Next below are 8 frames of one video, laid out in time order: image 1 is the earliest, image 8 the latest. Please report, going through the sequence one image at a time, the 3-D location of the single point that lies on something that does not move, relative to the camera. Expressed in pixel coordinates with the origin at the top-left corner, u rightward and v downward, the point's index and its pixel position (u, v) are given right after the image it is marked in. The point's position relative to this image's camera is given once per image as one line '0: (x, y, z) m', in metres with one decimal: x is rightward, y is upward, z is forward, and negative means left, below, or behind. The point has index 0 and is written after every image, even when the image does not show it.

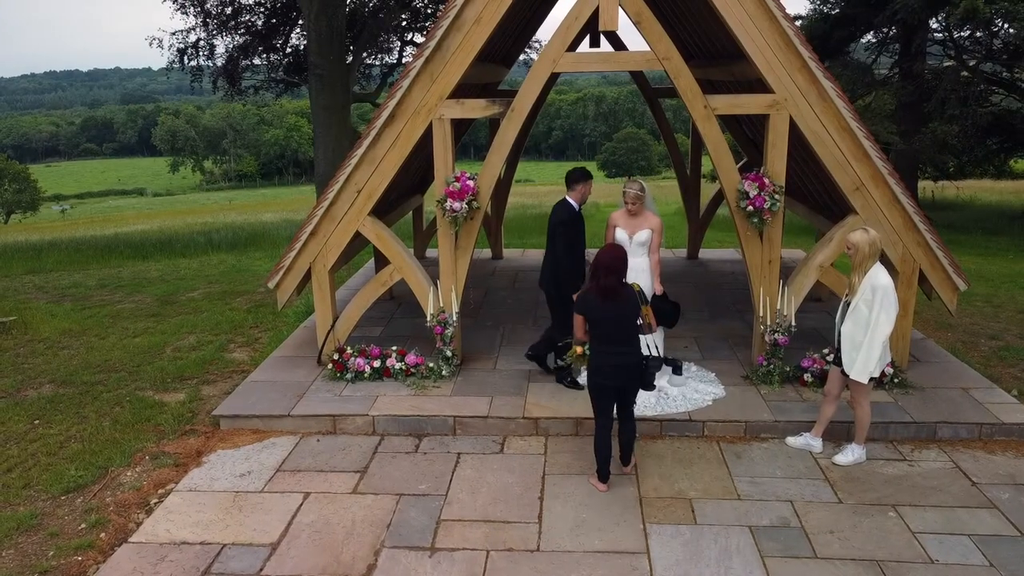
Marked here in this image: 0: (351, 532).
0: (-0.7, -1.1, +3.6) m
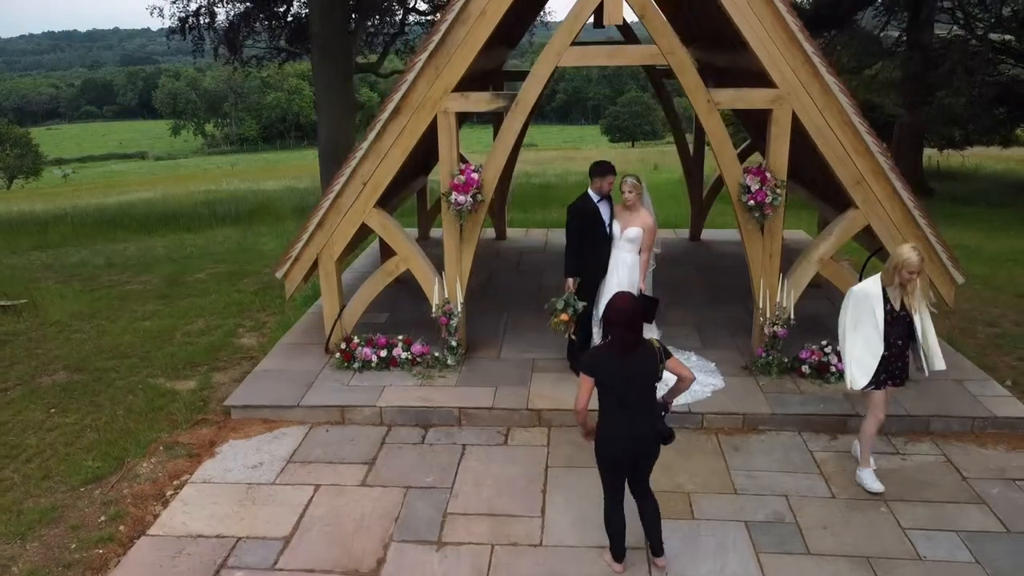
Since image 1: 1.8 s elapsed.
0: (-0.7, -1.1, +3.8) m
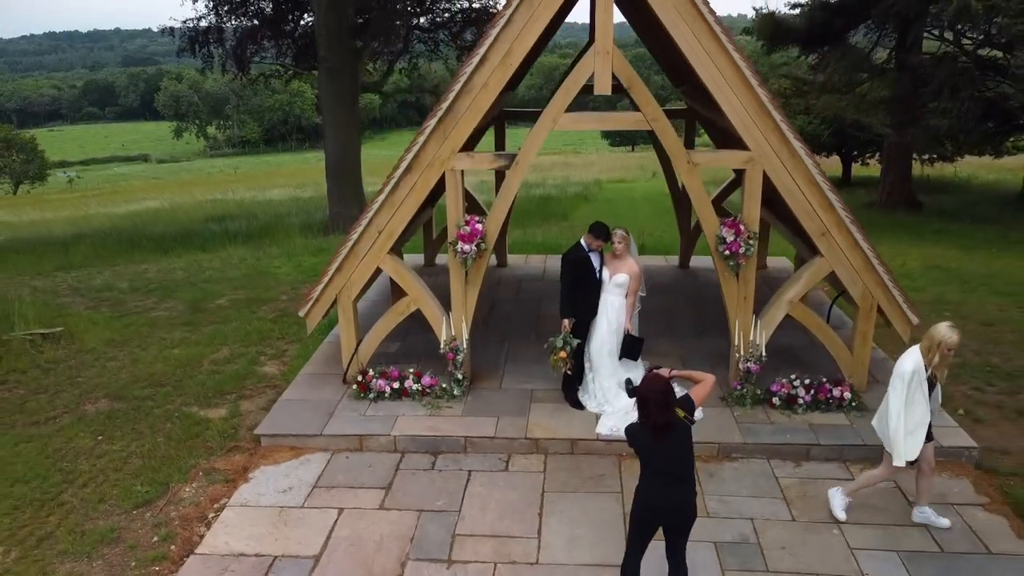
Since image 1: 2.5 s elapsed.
0: (-0.7, -1.4, +4.3) m
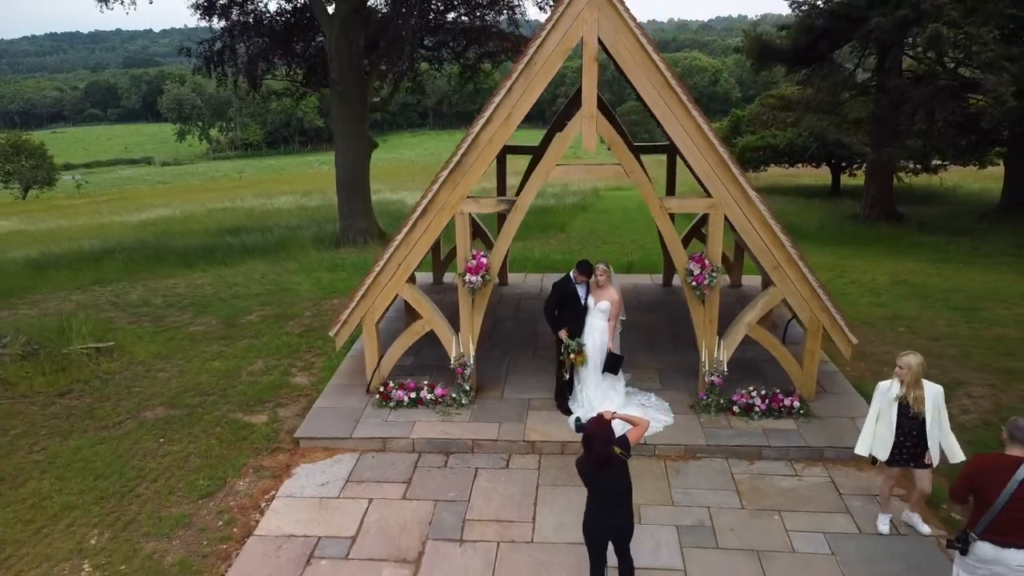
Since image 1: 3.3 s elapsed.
0: (-0.7, -1.6, +5.3) m
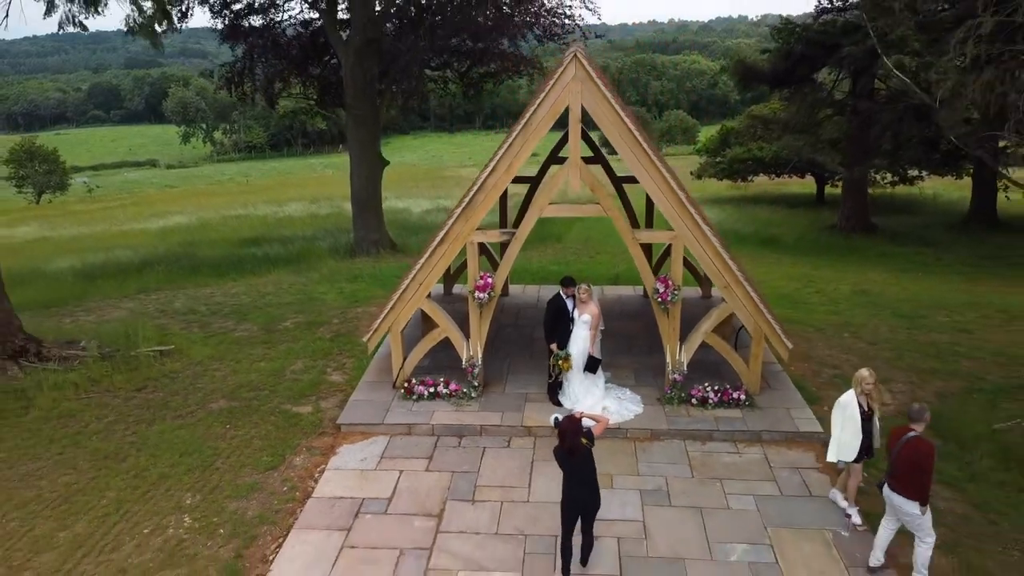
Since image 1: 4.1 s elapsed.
0: (-0.7, -1.7, +6.8) m
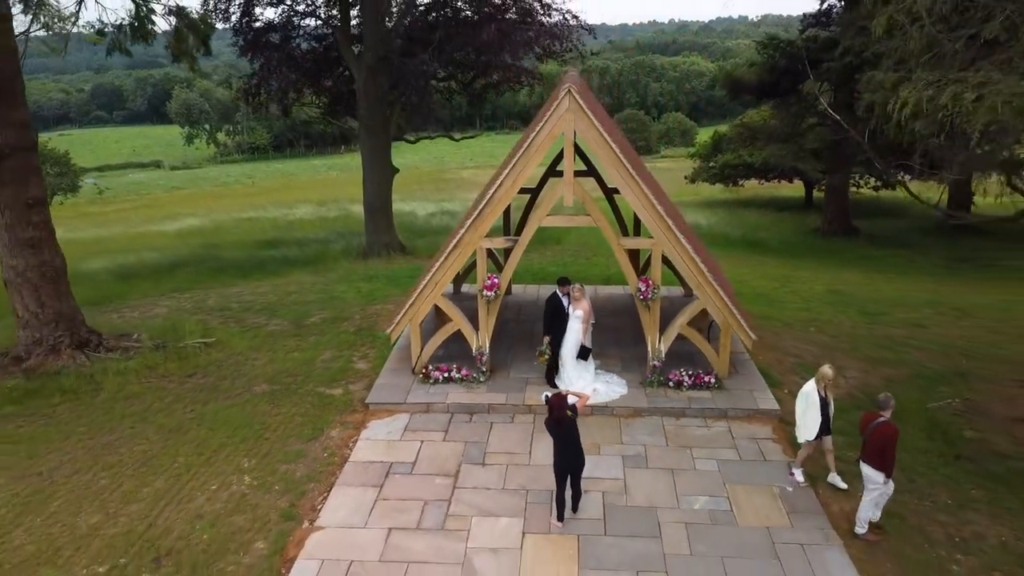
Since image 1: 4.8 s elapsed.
0: (-0.7, -1.7, +8.2) m
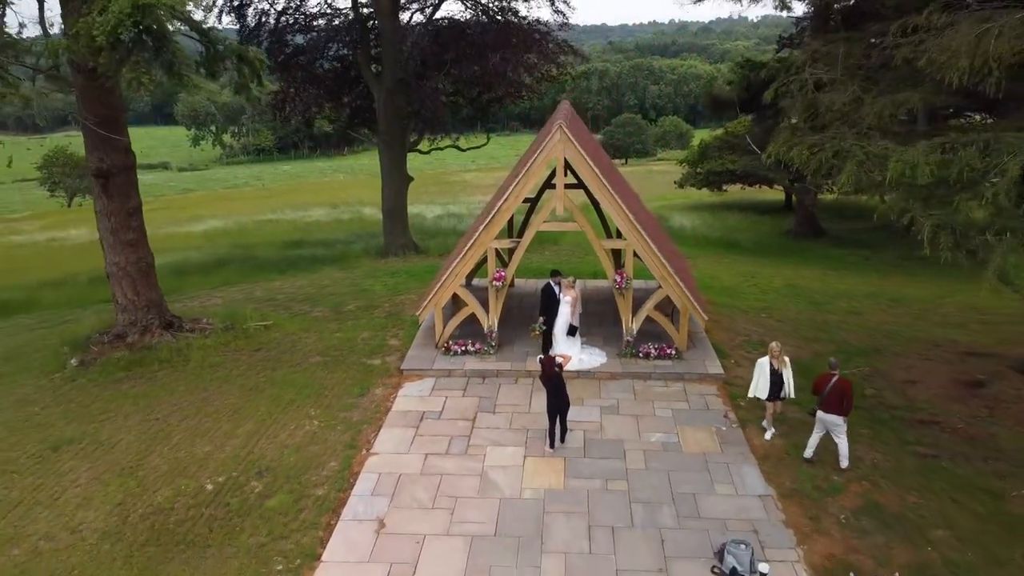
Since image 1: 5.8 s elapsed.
0: (-0.6, -1.6, +10.7) m
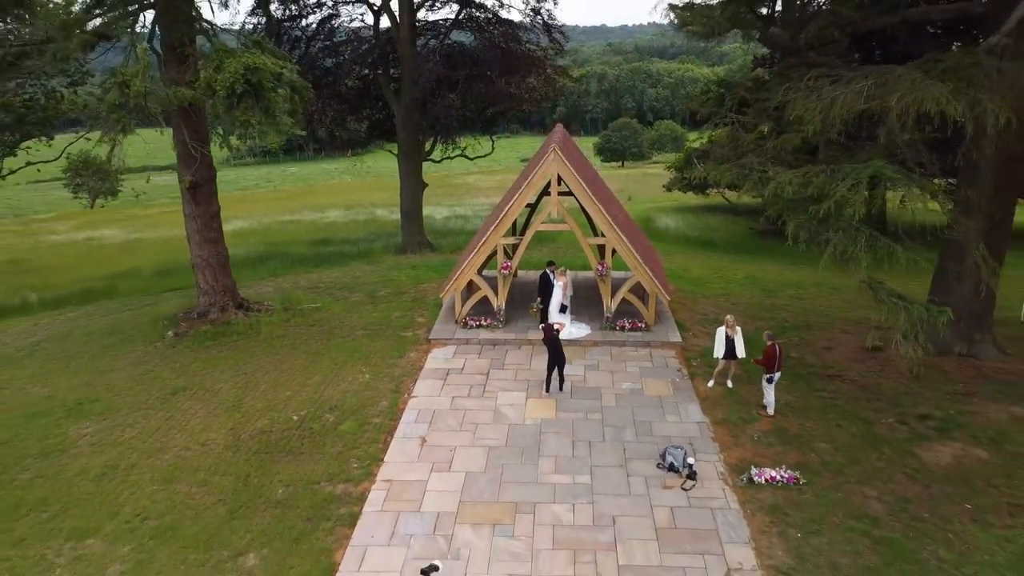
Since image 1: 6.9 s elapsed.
0: (-0.5, -1.4, +13.9) m
